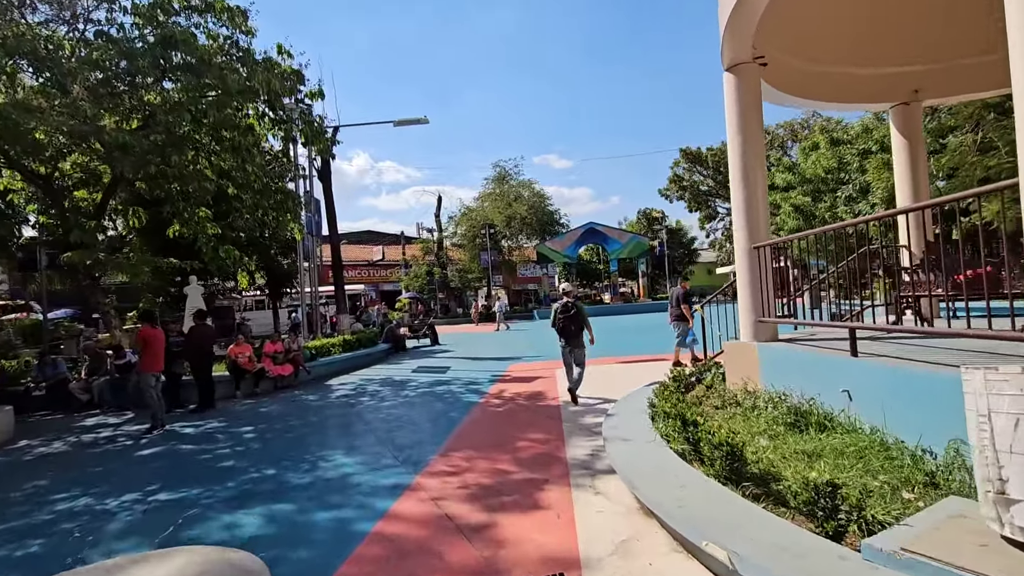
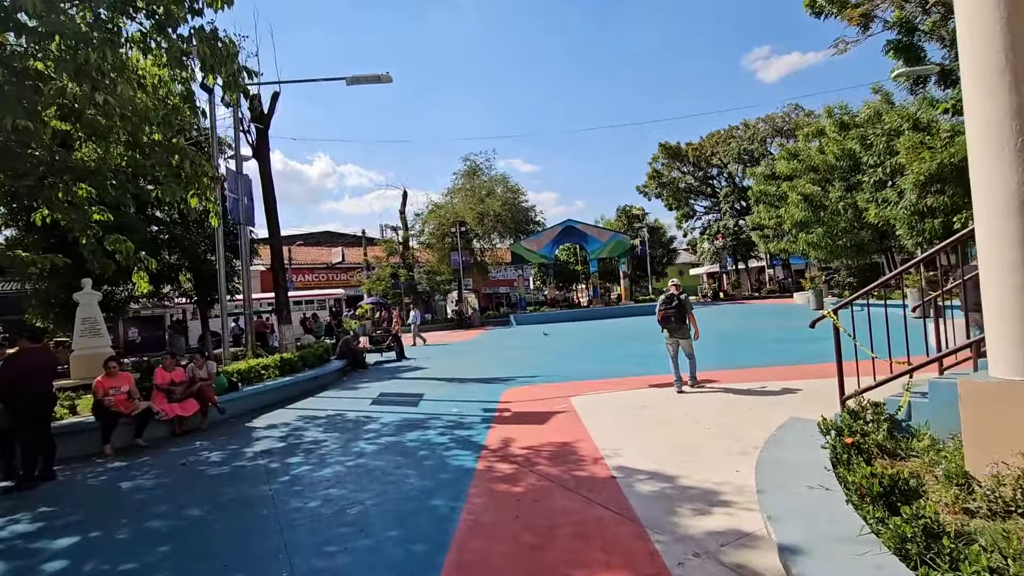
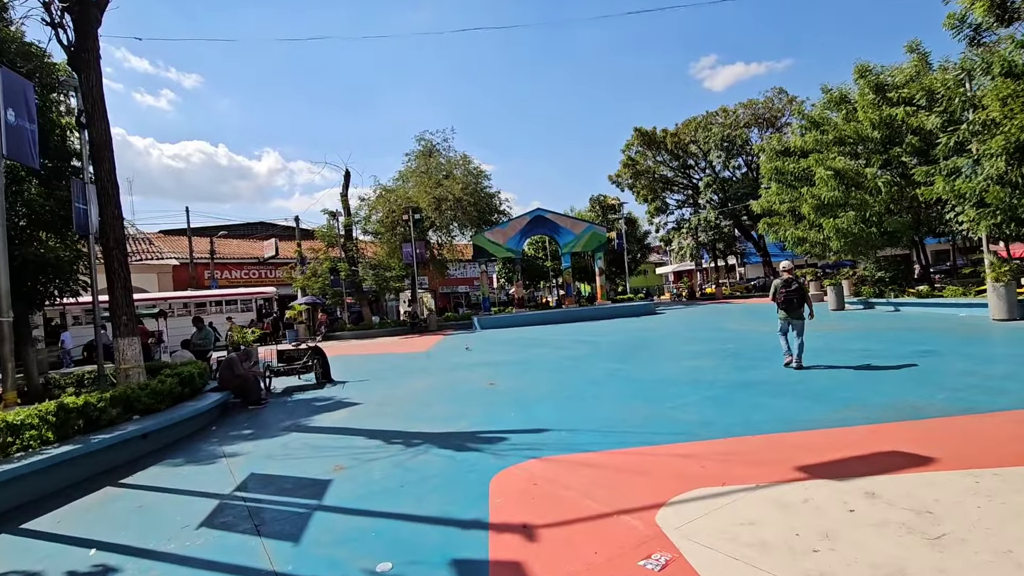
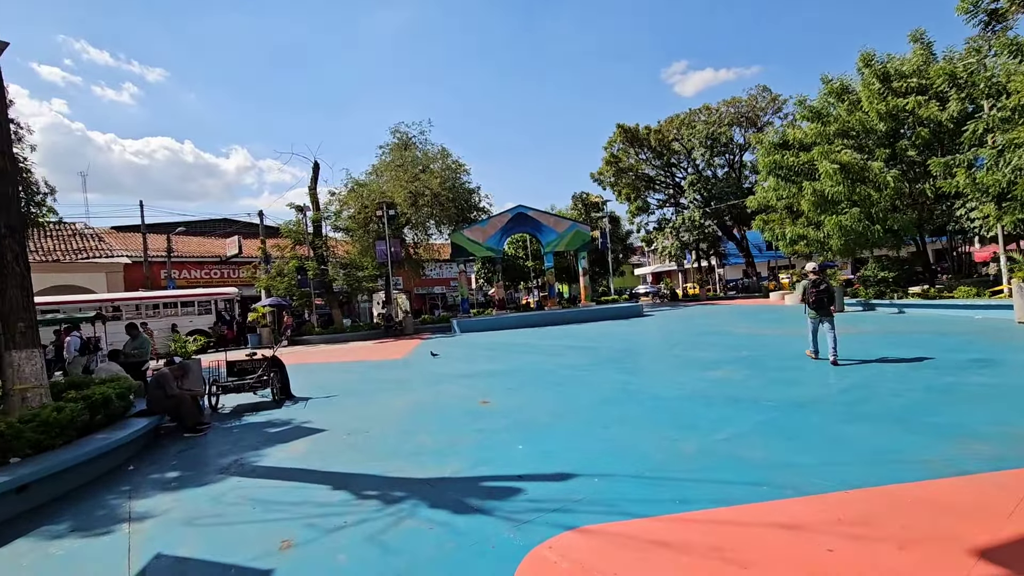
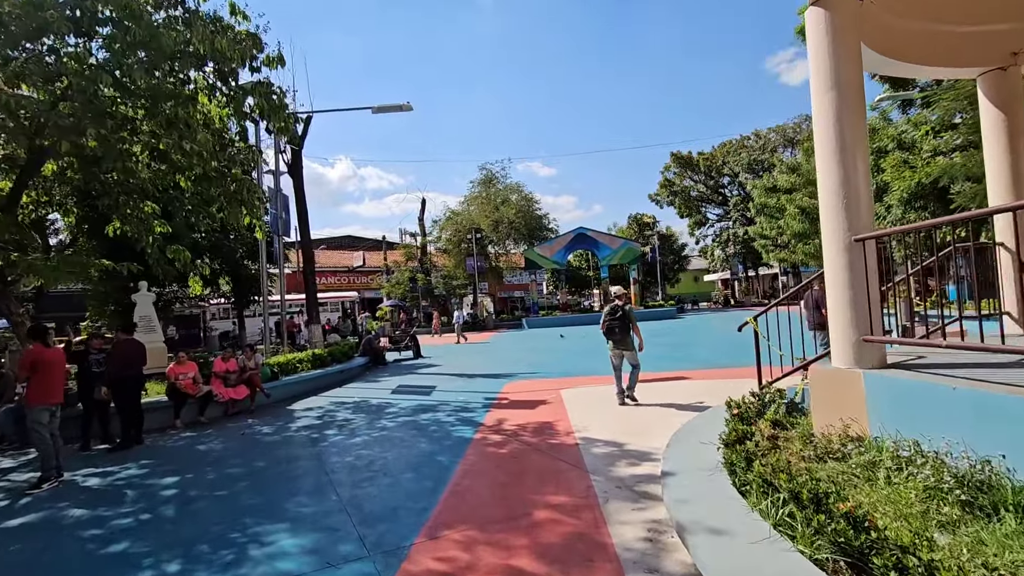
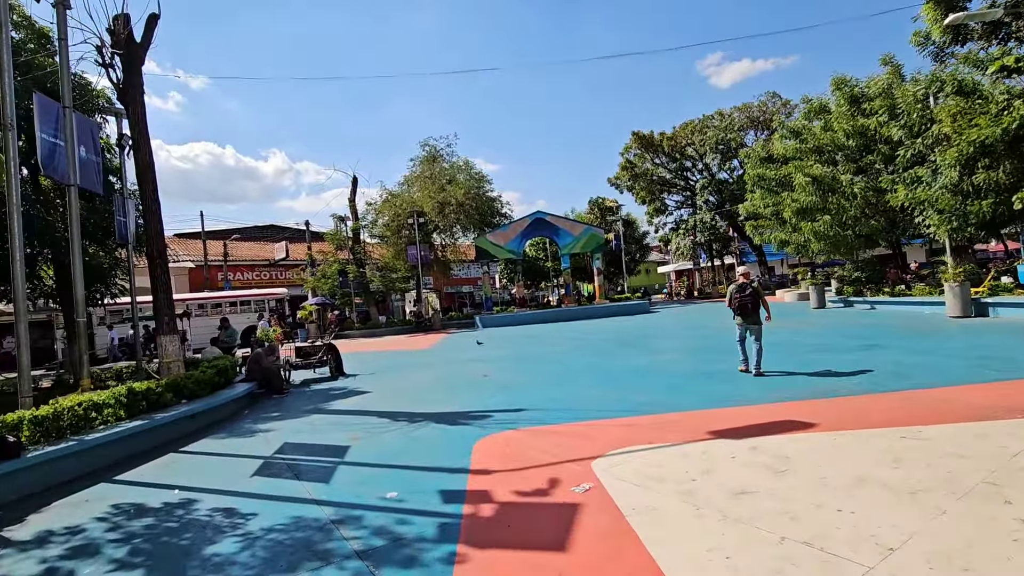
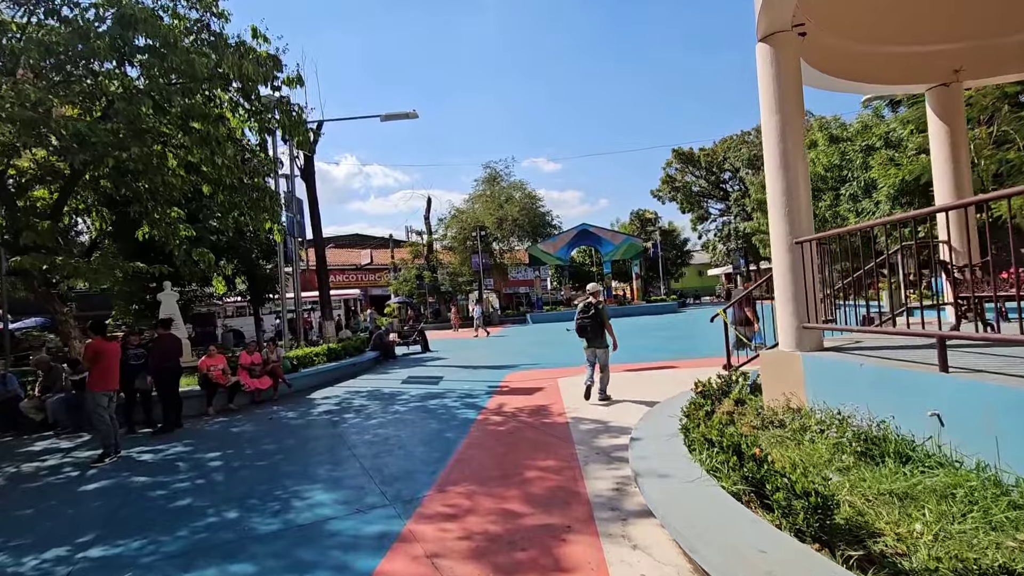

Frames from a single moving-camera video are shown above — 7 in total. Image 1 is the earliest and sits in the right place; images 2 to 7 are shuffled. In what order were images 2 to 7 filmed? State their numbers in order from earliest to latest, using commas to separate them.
7, 5, 2, 6, 3, 4
